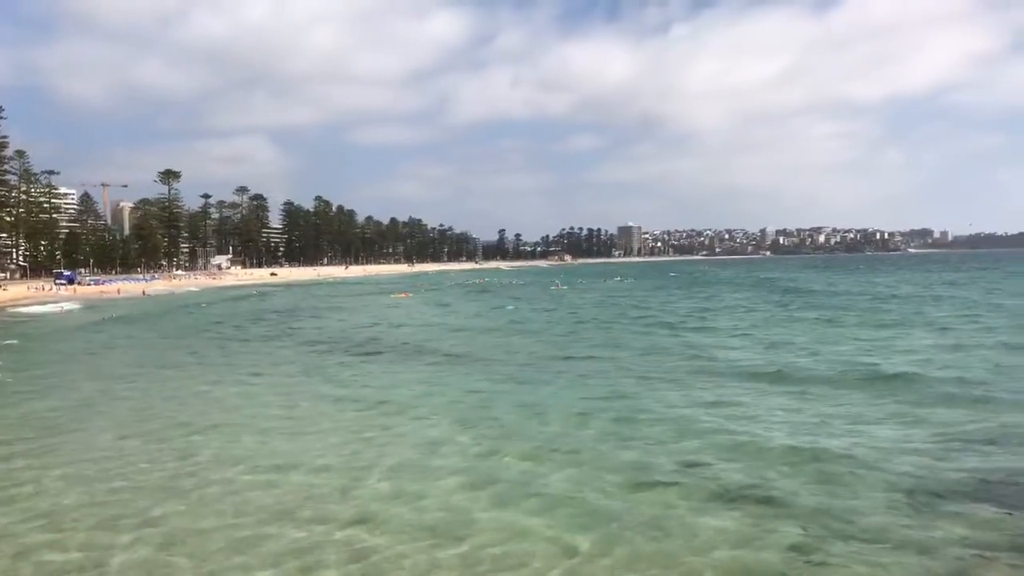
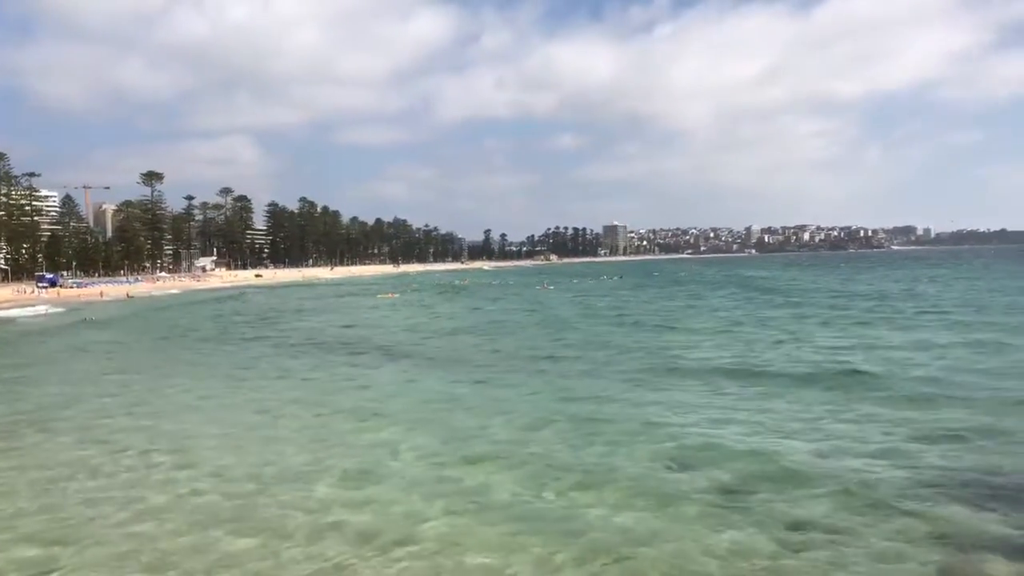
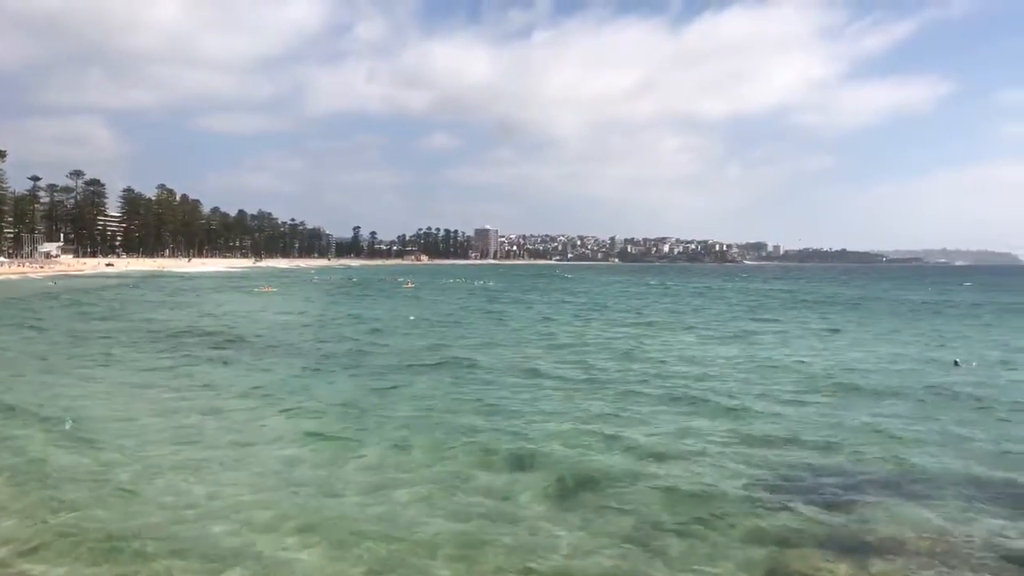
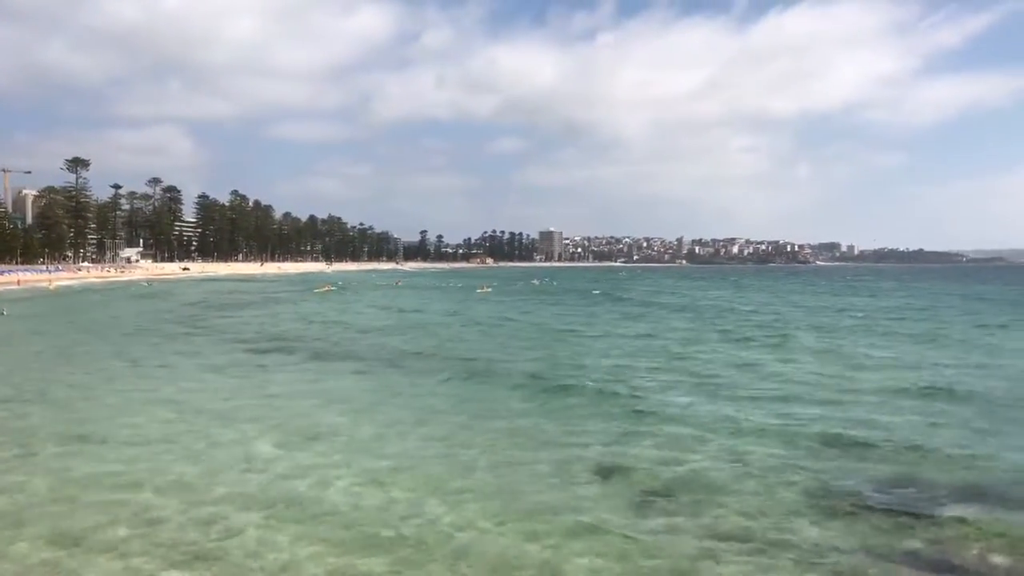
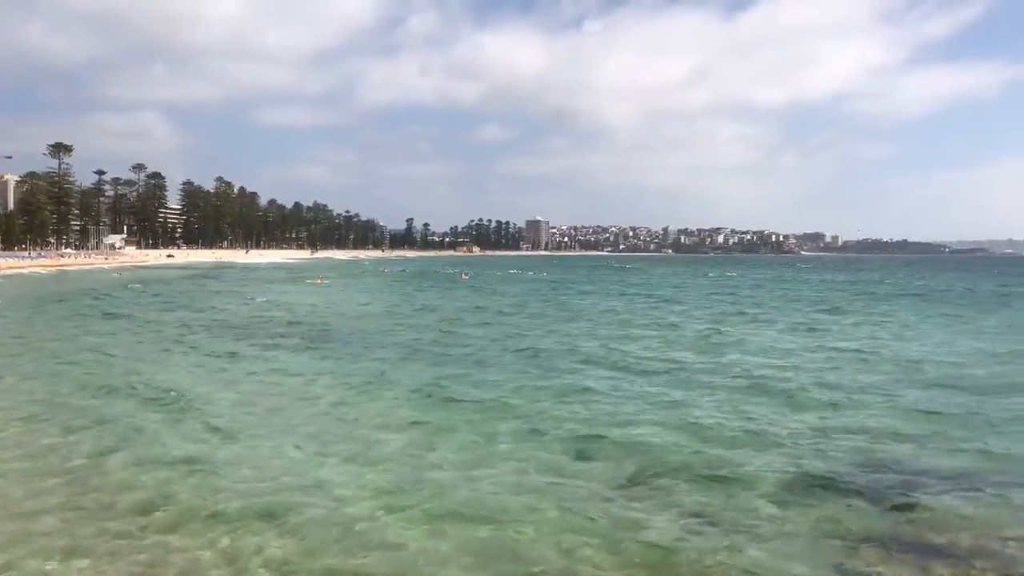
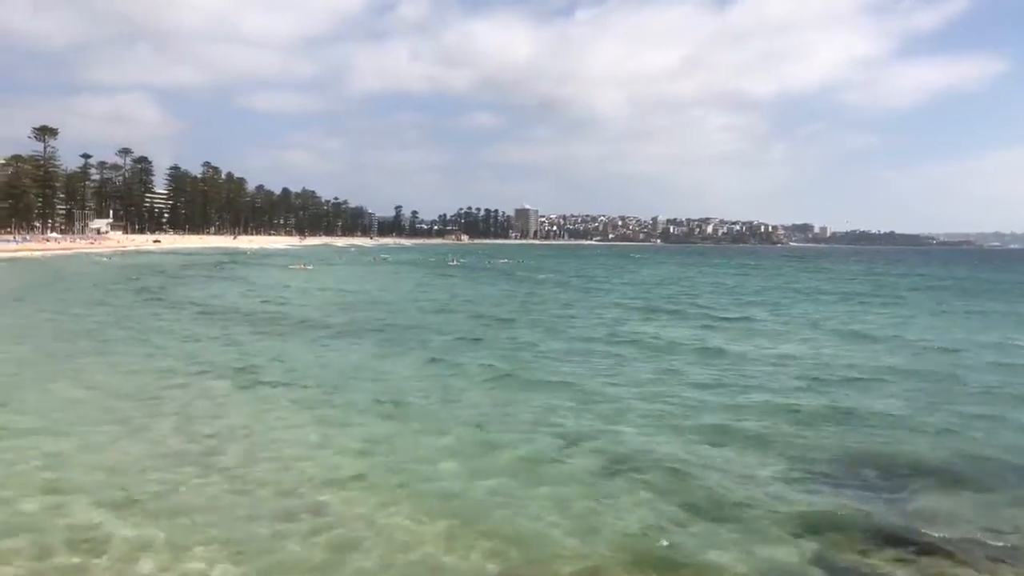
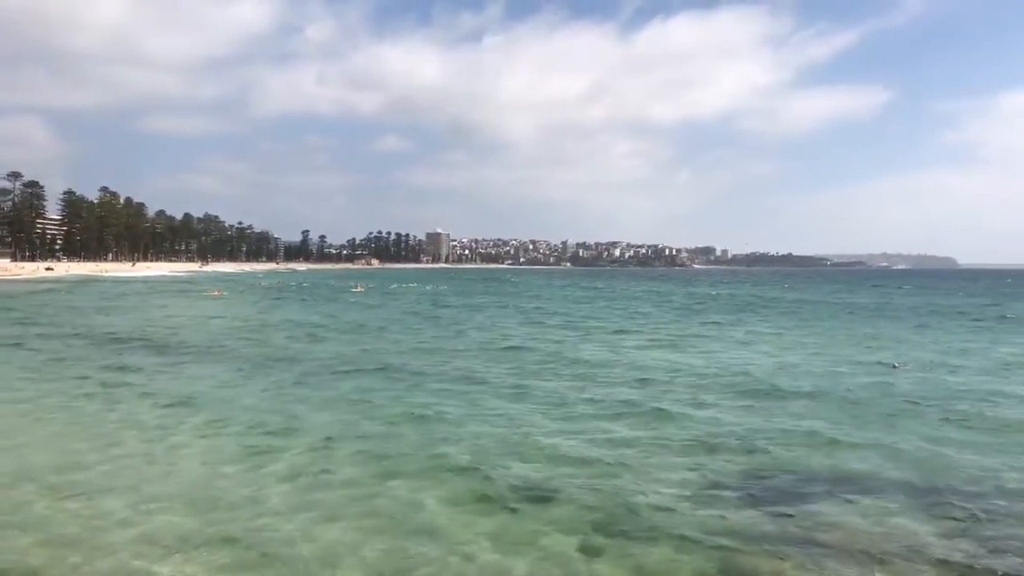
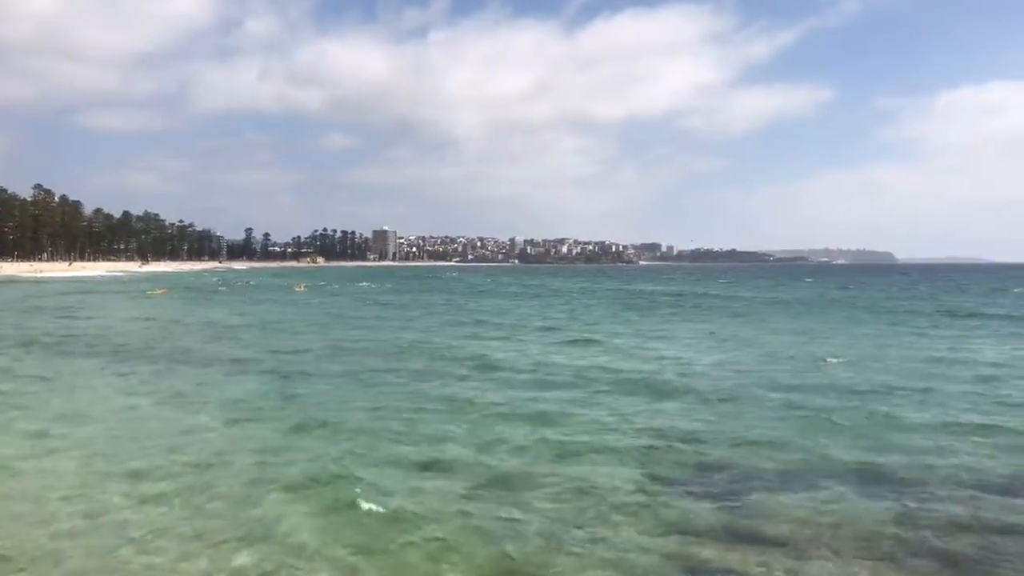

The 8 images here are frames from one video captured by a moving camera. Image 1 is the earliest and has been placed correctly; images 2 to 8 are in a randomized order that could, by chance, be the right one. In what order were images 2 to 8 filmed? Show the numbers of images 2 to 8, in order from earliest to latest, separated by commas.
2, 4, 6, 5, 3, 7, 8
